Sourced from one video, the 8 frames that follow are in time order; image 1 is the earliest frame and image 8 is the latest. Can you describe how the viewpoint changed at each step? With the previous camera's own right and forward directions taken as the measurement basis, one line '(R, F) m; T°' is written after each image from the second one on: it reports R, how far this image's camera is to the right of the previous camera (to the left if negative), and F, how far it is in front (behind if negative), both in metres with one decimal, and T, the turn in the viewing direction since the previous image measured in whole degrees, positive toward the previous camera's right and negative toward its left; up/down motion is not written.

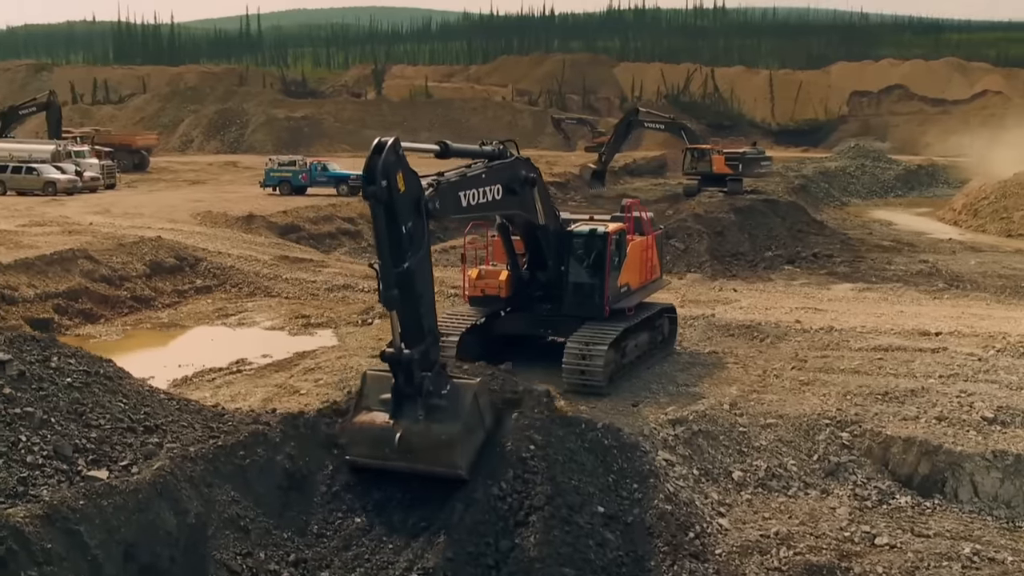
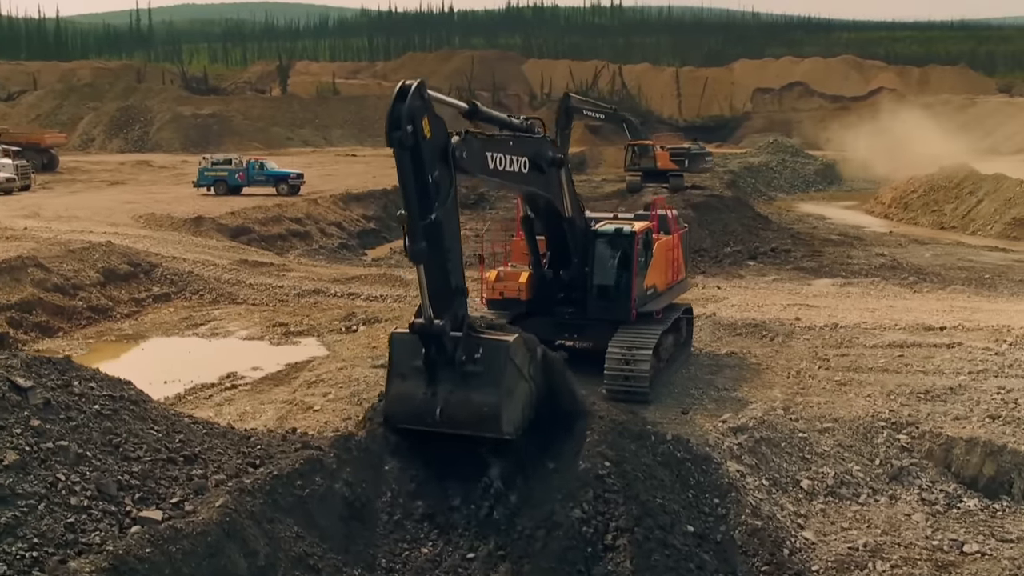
(-1.3, +0.7) m; +6°
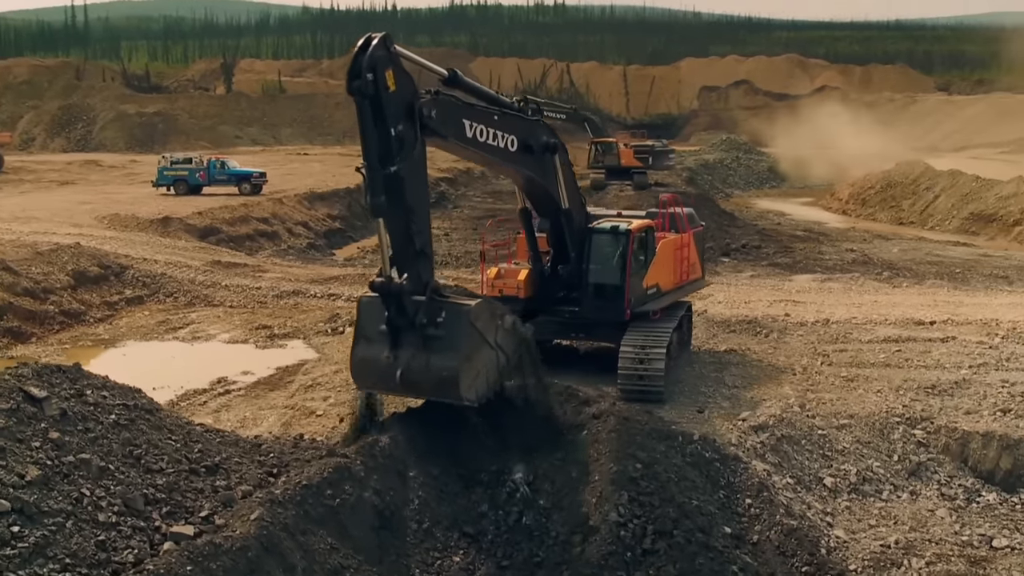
(-0.6, +0.2) m; +3°
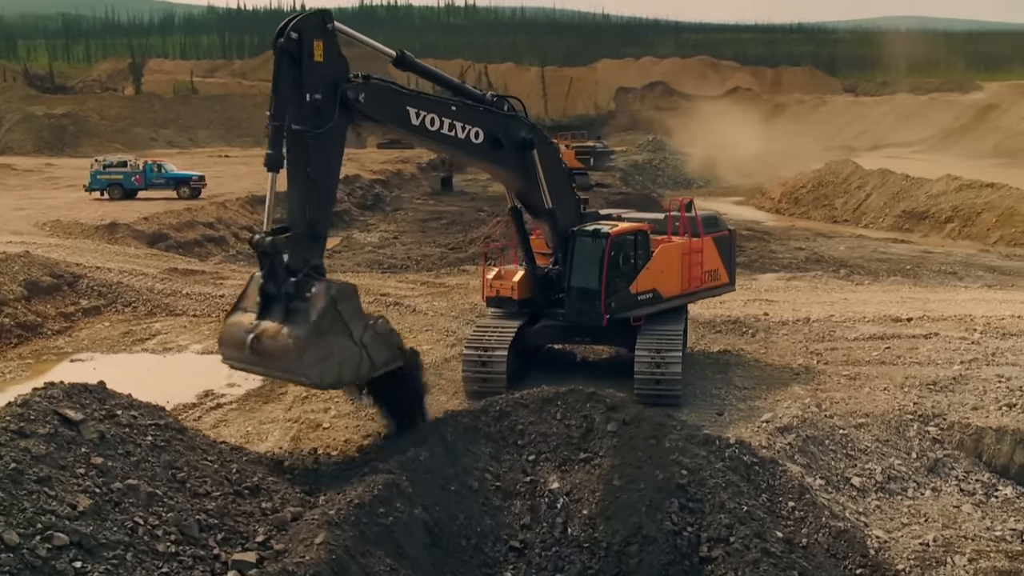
(-0.9, +0.2) m; +5°
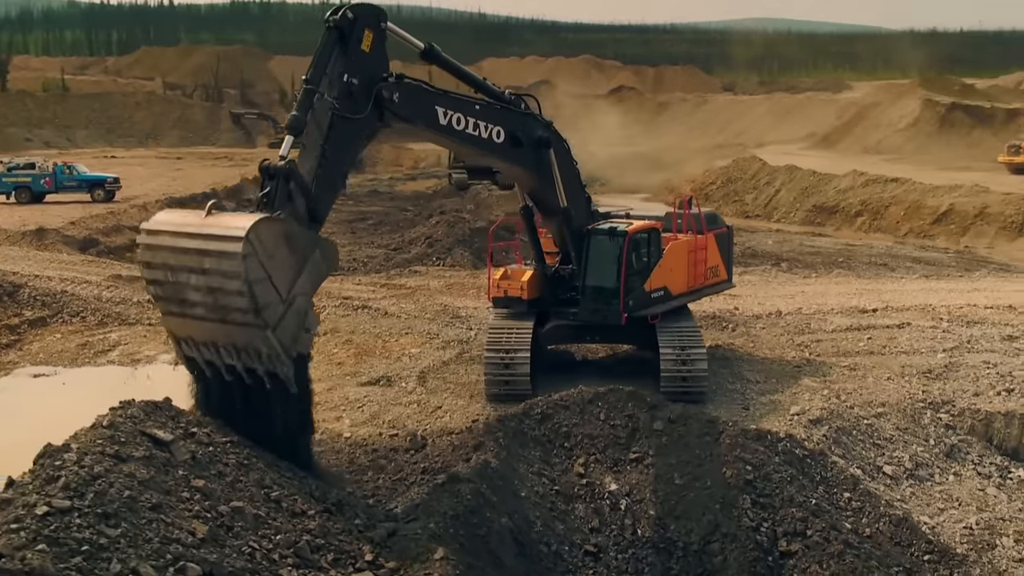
(-1.3, +0.2) m; +7°
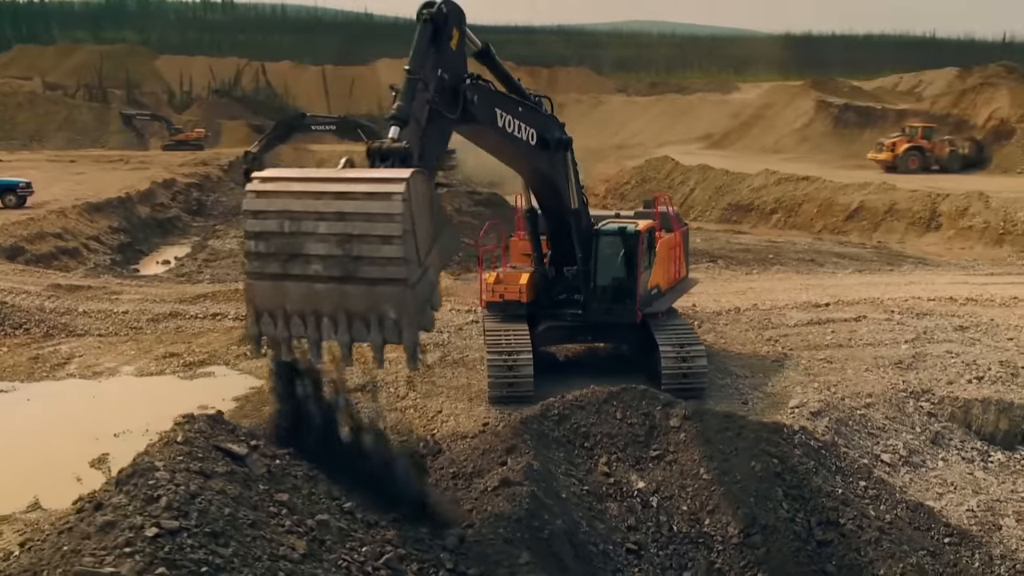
(-1.0, +0.1) m; +6°
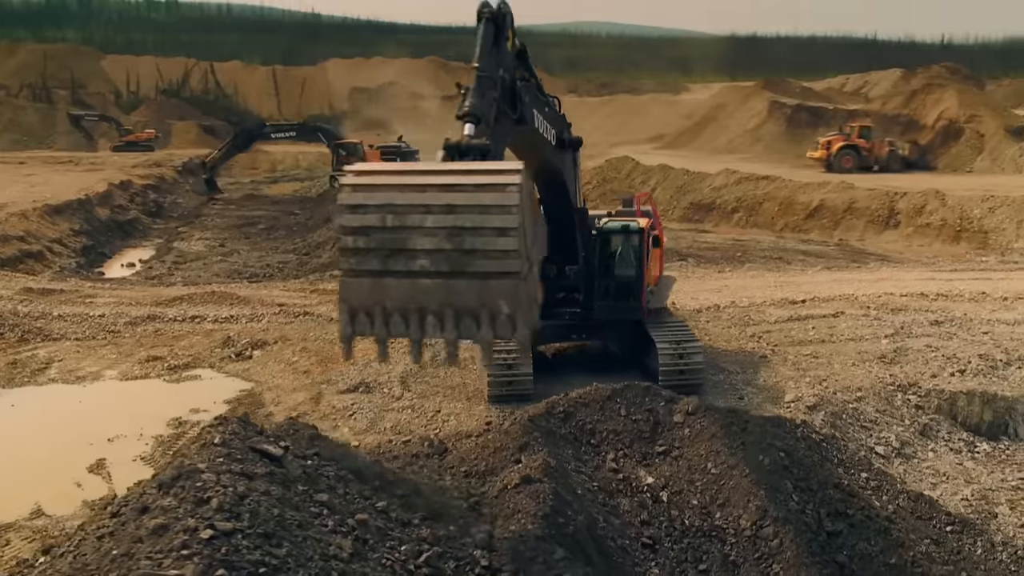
(-0.5, 0.0) m; +3°
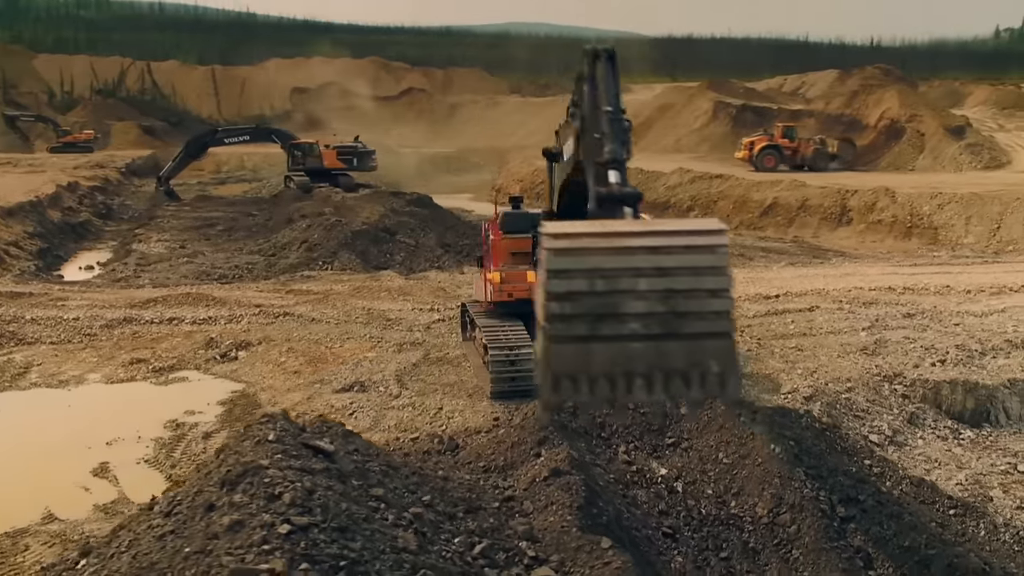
(-0.6, -0.1) m; +3°
